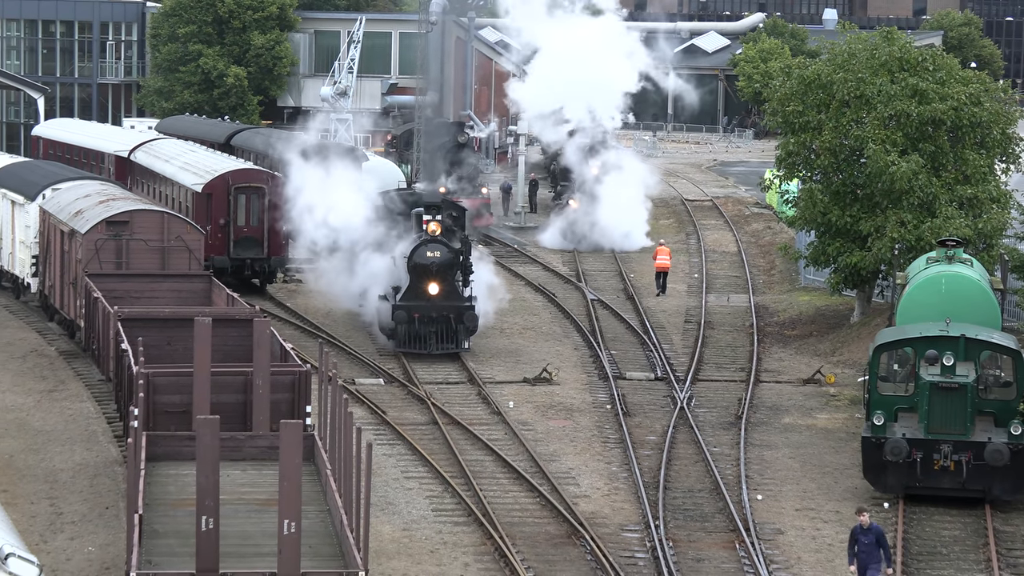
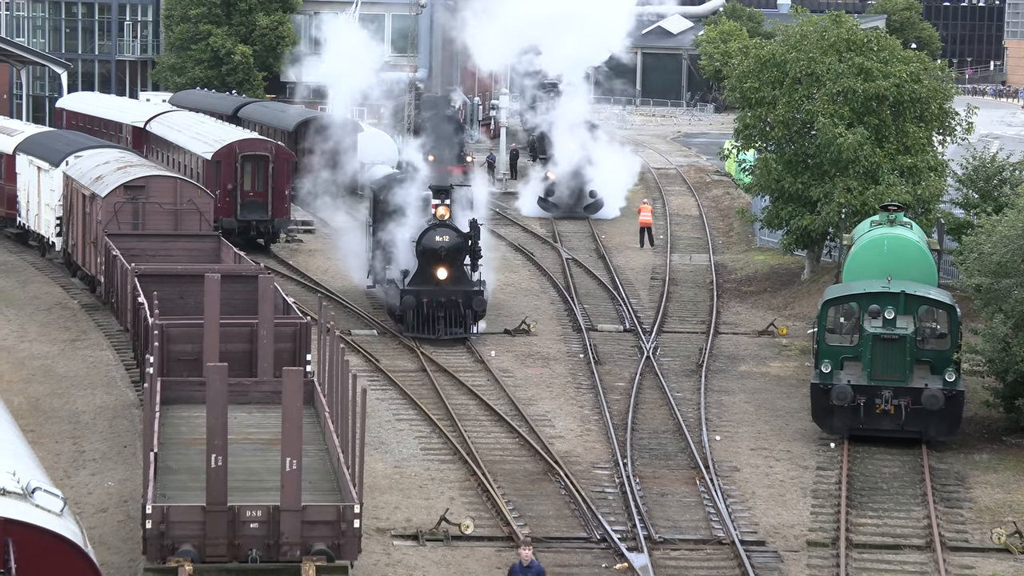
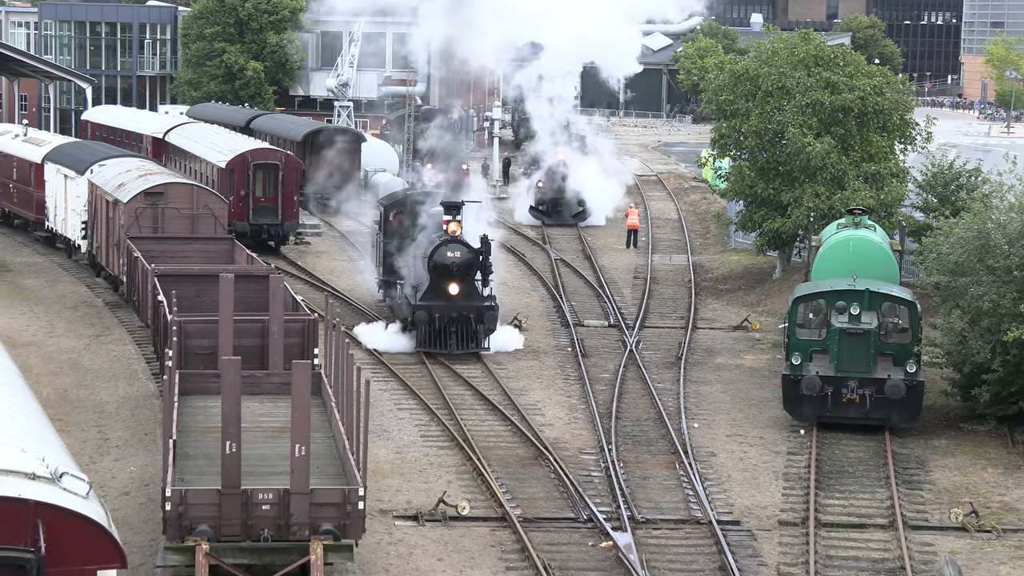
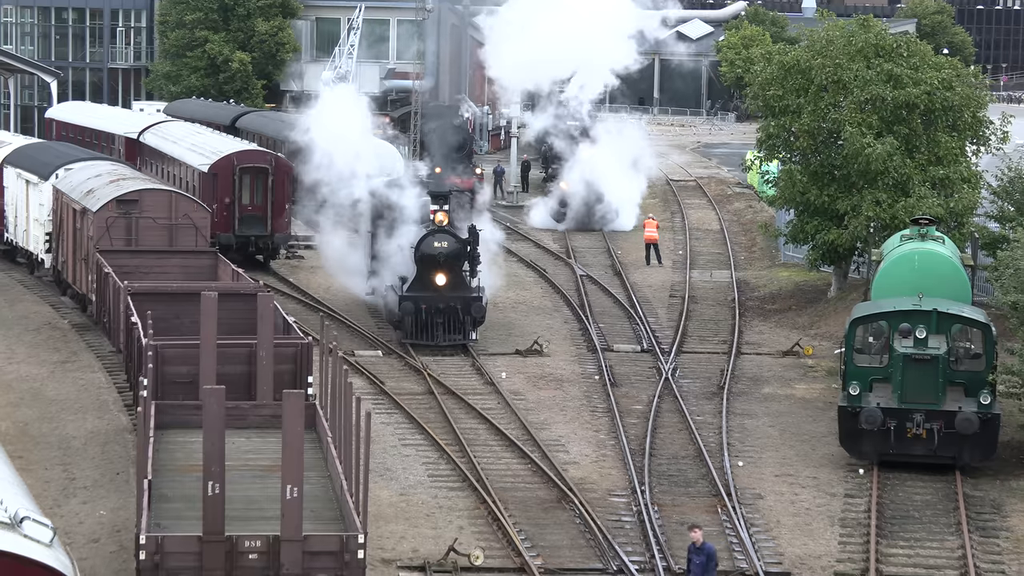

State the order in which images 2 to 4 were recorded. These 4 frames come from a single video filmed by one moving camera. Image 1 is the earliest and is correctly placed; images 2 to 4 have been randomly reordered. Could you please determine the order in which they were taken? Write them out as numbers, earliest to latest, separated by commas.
4, 2, 3
